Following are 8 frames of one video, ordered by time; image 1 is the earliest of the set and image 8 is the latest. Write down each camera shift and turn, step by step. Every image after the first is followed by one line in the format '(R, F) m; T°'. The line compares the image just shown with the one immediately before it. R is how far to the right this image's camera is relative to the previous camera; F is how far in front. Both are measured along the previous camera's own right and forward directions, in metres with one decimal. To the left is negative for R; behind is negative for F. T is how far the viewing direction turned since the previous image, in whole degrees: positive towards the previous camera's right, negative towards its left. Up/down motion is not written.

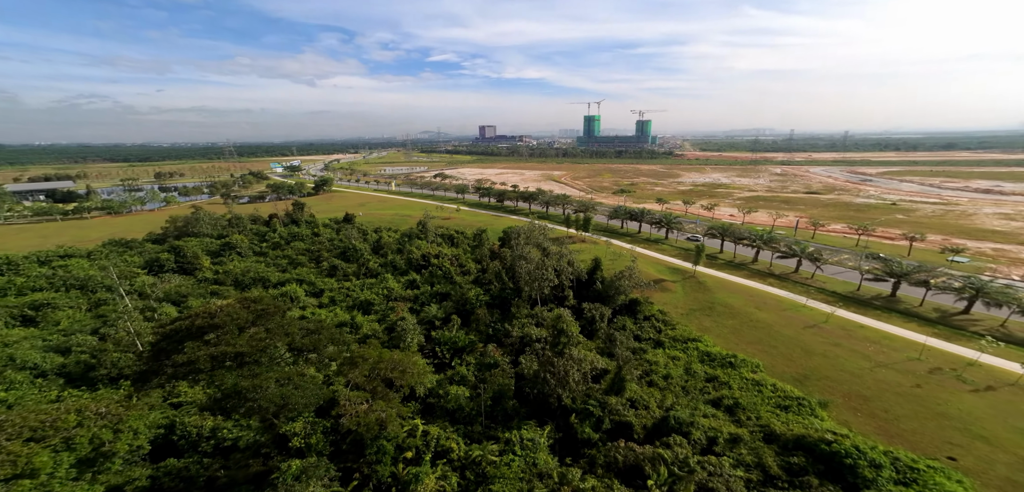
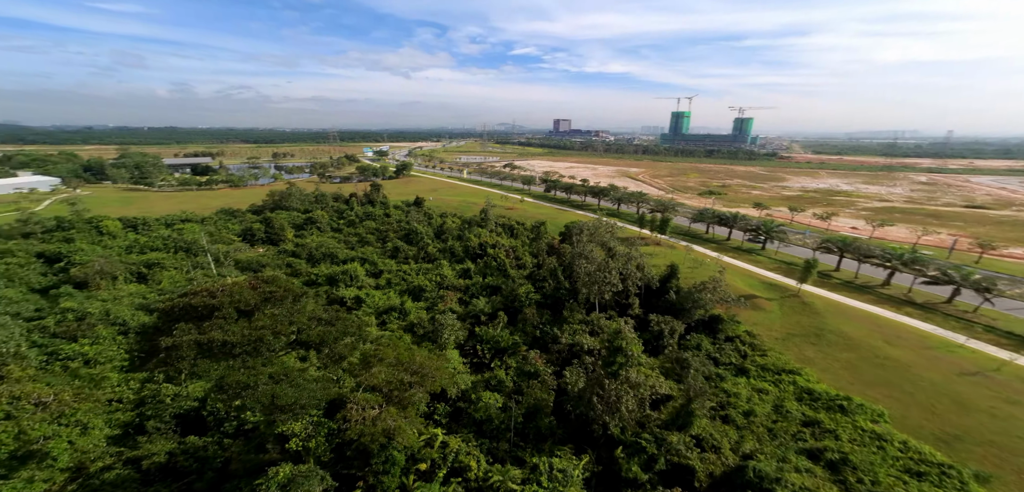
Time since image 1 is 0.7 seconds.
(+0.9, +2.6) m; -11°
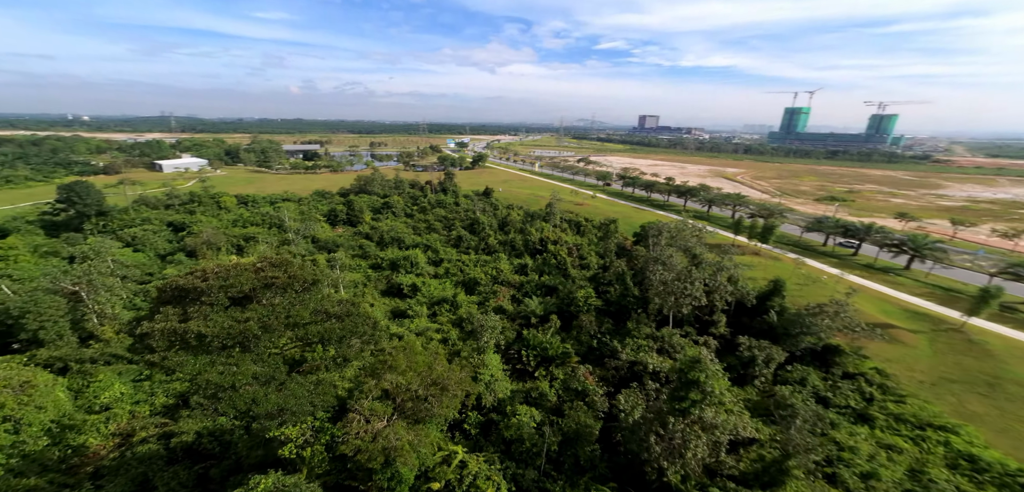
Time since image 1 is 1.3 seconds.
(+0.9, +2.8) m; -11°
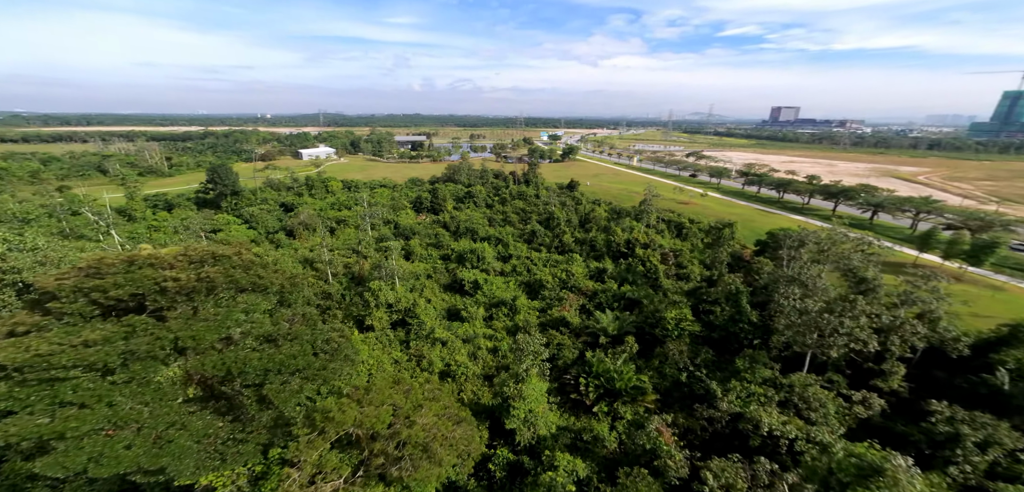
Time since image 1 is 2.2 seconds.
(+1.4, +4.7) m; -15°
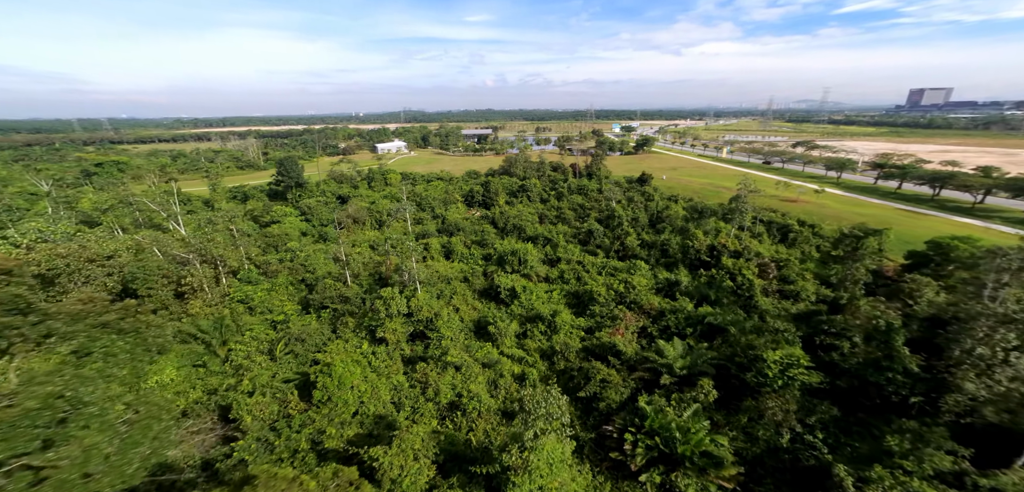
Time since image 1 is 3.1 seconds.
(+1.5, +4.7) m; -11°
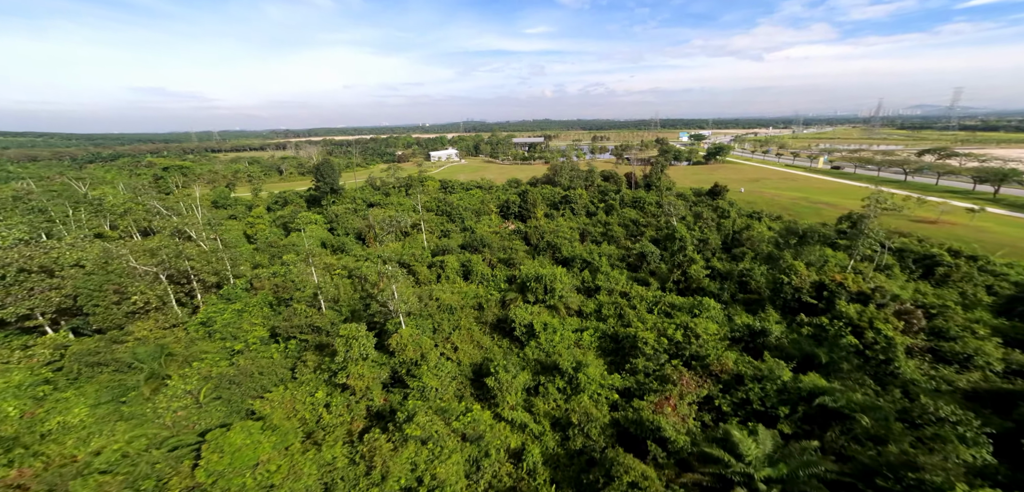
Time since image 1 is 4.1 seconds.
(+1.7, +5.2) m; -9°
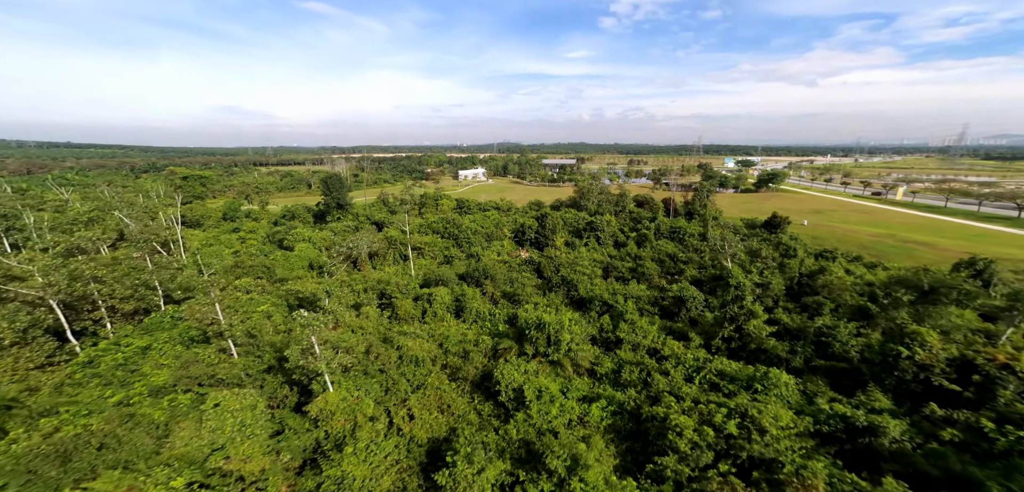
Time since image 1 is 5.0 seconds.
(+1.5, +4.7) m; -5°
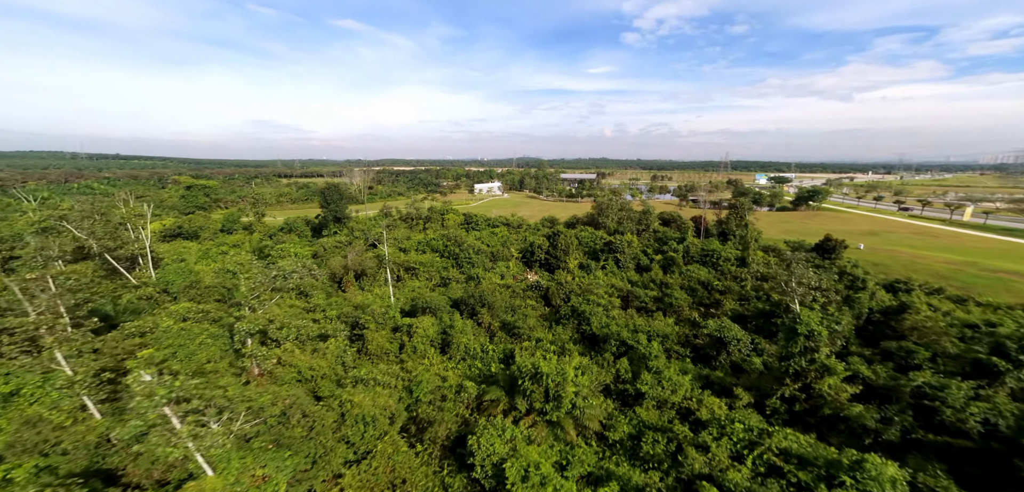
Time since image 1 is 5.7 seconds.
(+1.0, +3.6) m; -3°
